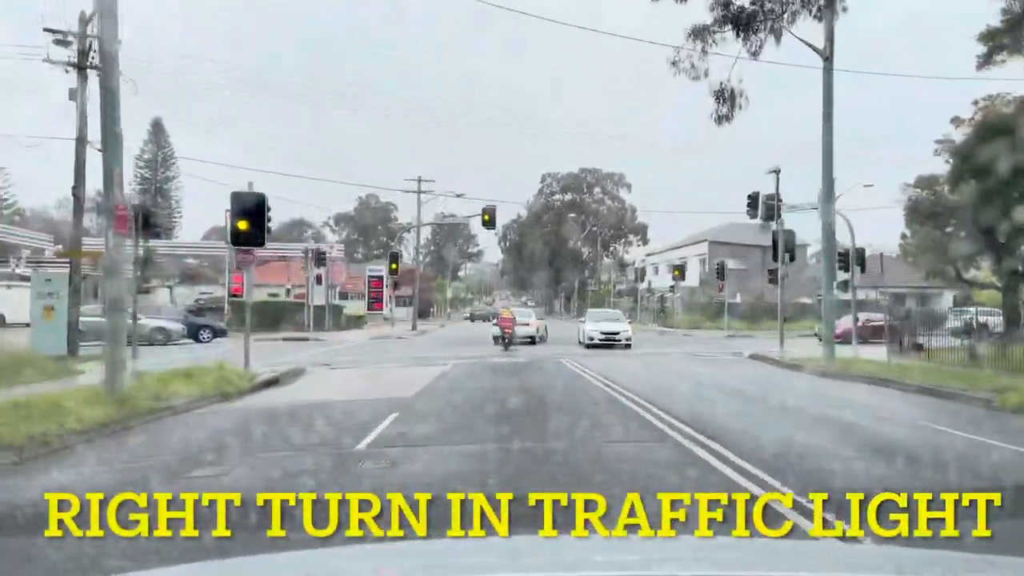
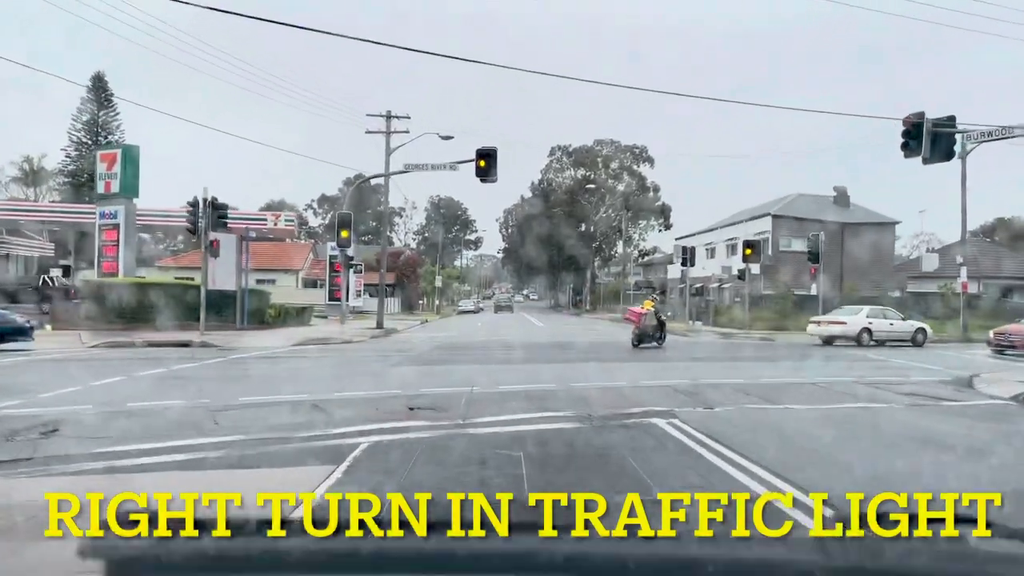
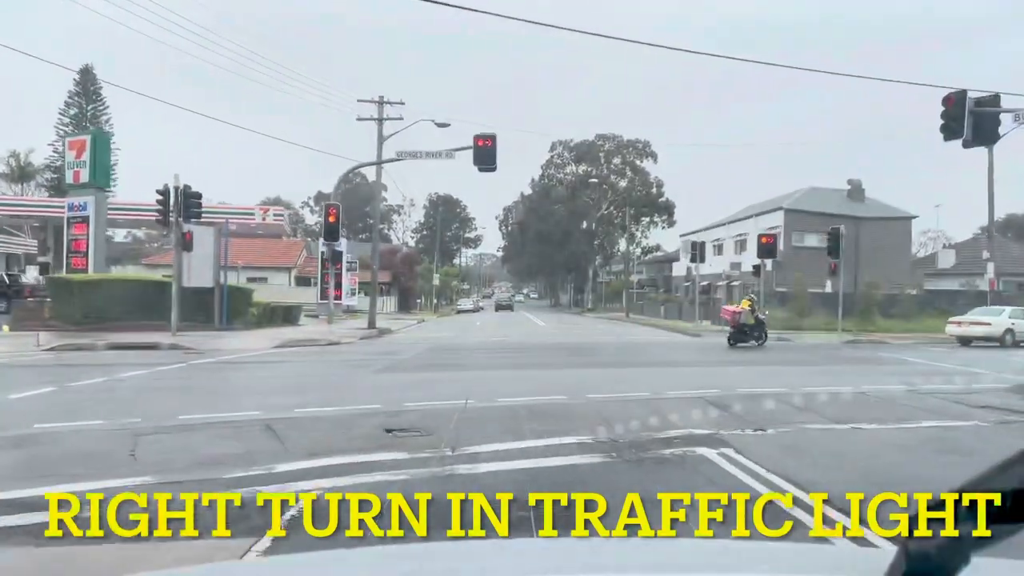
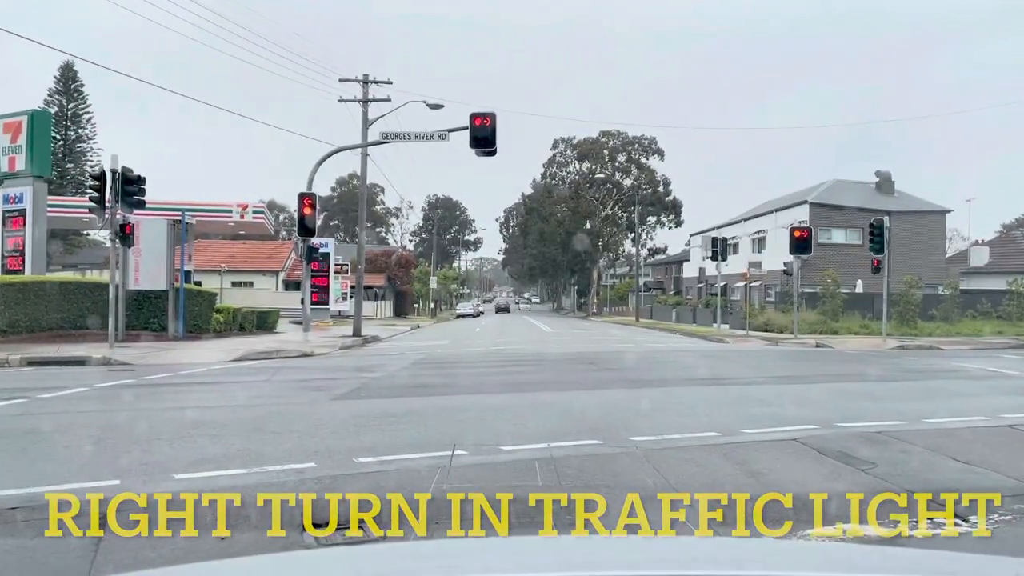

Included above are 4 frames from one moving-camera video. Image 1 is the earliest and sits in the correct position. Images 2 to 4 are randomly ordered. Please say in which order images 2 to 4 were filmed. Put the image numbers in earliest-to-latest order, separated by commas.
2, 3, 4
